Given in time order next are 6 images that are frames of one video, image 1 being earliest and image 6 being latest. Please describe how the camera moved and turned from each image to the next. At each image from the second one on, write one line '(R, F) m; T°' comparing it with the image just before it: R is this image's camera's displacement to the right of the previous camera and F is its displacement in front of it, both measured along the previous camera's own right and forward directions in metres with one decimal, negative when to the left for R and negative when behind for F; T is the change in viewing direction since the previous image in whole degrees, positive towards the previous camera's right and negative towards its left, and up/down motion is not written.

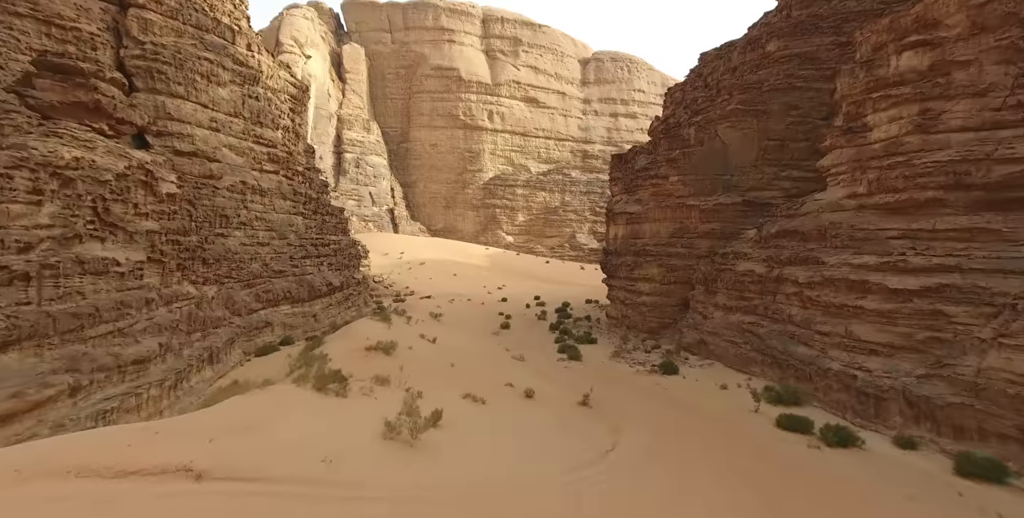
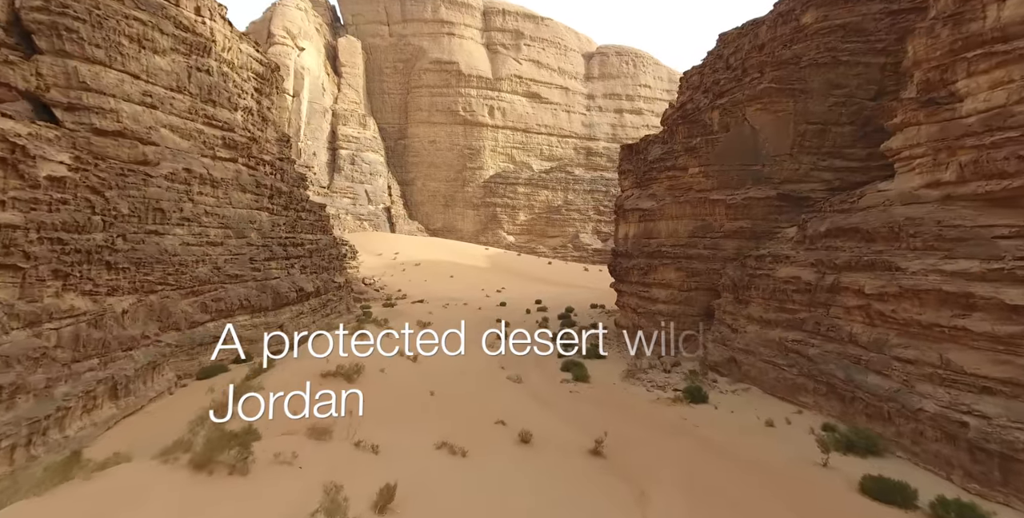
(+0.1, +1.2) m; 0°
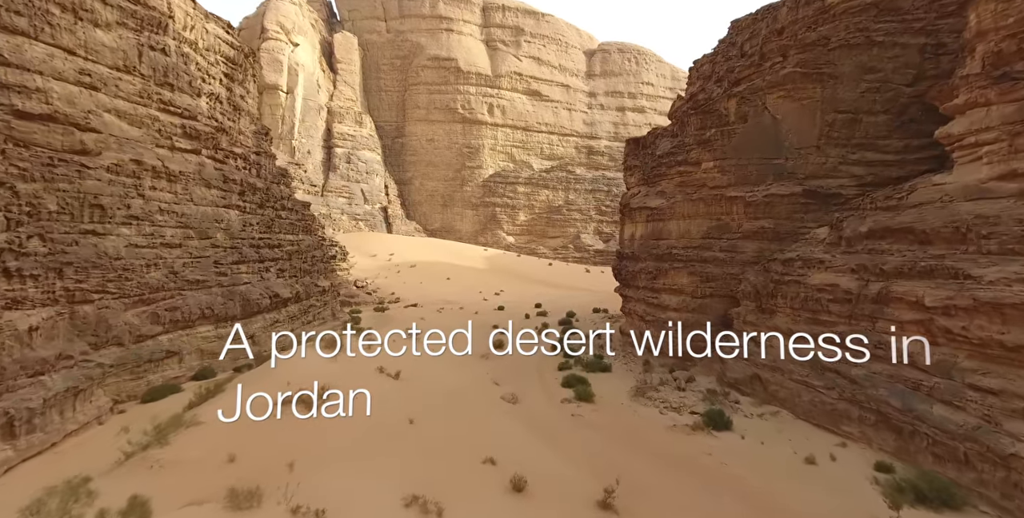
(+0.1, +0.8) m; 0°
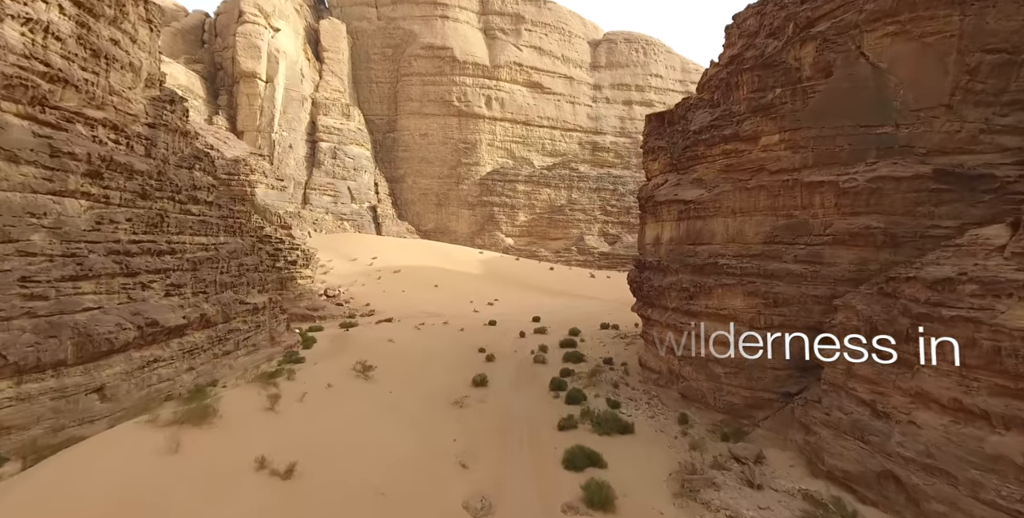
(+0.3, +2.4) m; 0°
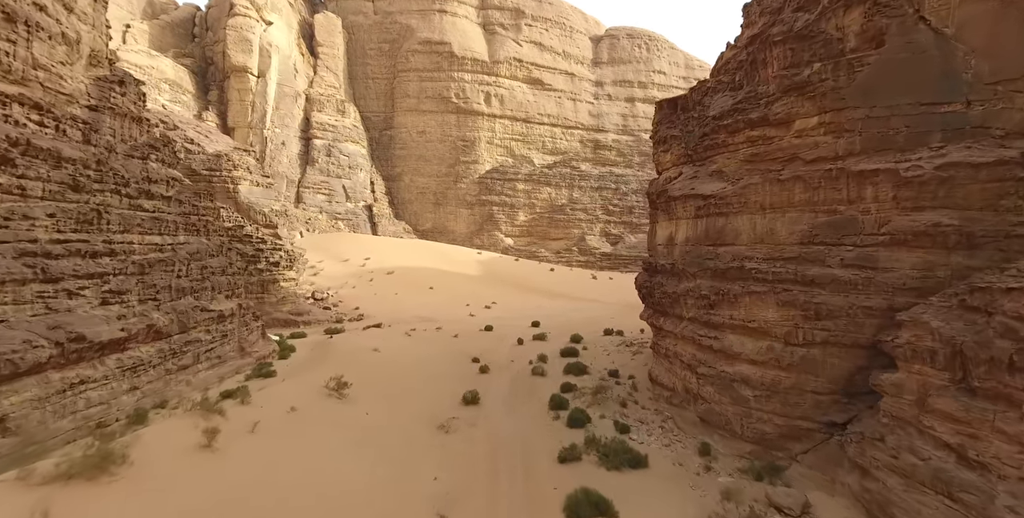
(+0.1, +0.8) m; 0°
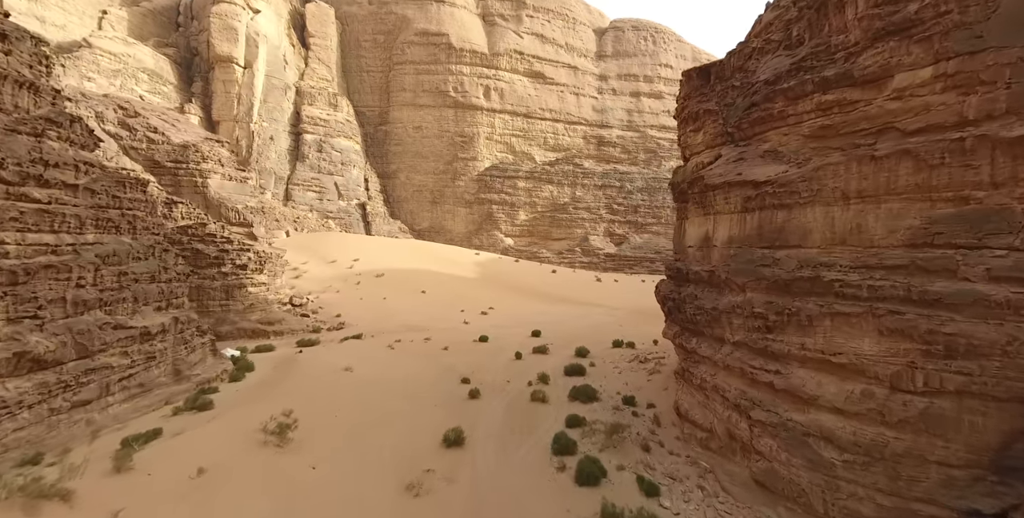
(+0.1, +1.4) m; 0°
